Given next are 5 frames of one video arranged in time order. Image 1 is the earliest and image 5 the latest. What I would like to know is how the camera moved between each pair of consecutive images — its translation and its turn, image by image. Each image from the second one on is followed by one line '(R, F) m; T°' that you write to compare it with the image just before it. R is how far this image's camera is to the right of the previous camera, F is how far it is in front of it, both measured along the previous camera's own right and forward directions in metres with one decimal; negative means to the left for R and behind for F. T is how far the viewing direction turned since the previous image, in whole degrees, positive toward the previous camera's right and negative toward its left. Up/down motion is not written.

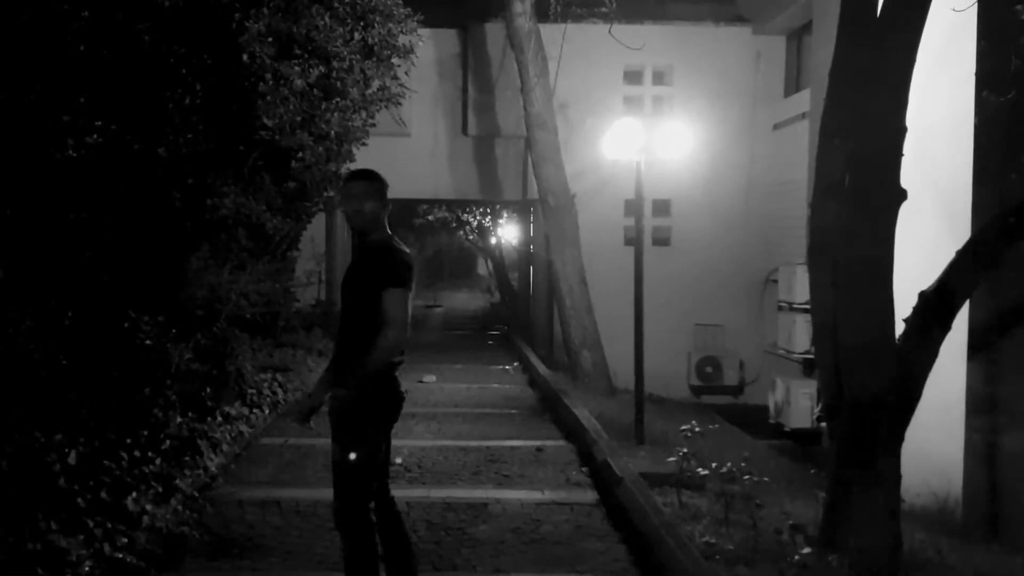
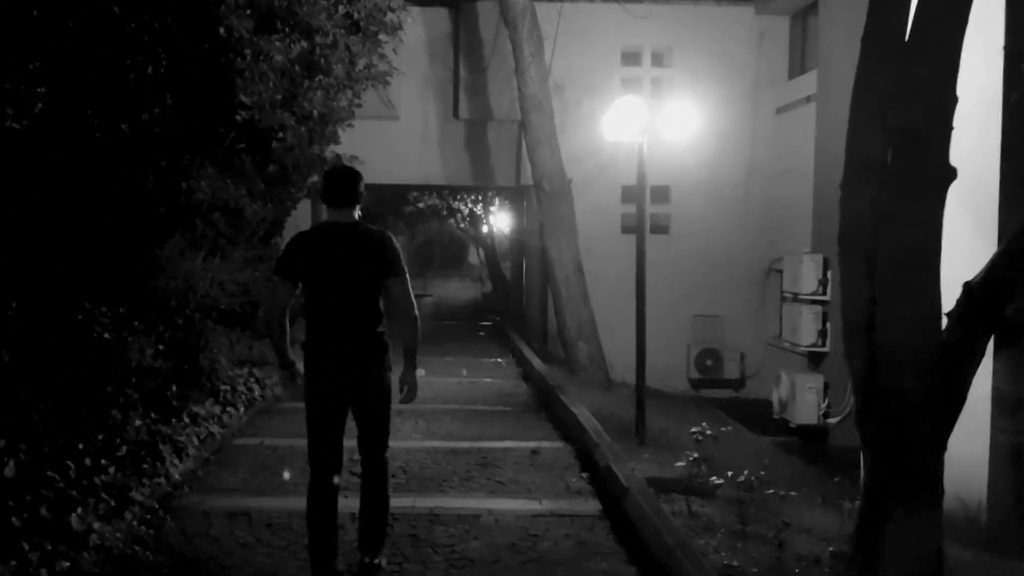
(0.0, +0.6) m; +1°
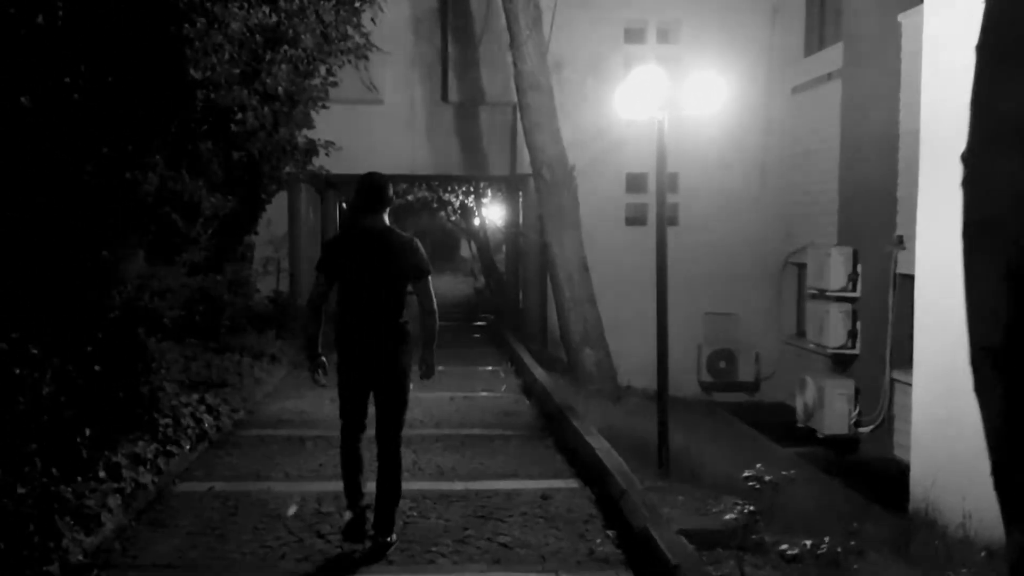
(-0.1, +1.4) m; +1°
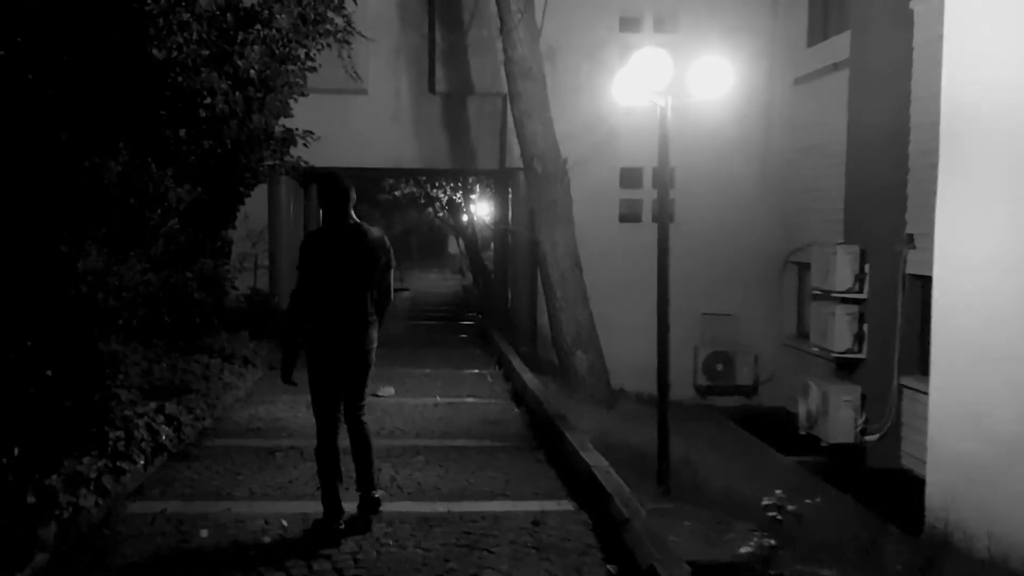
(0.0, +0.6) m; +1°
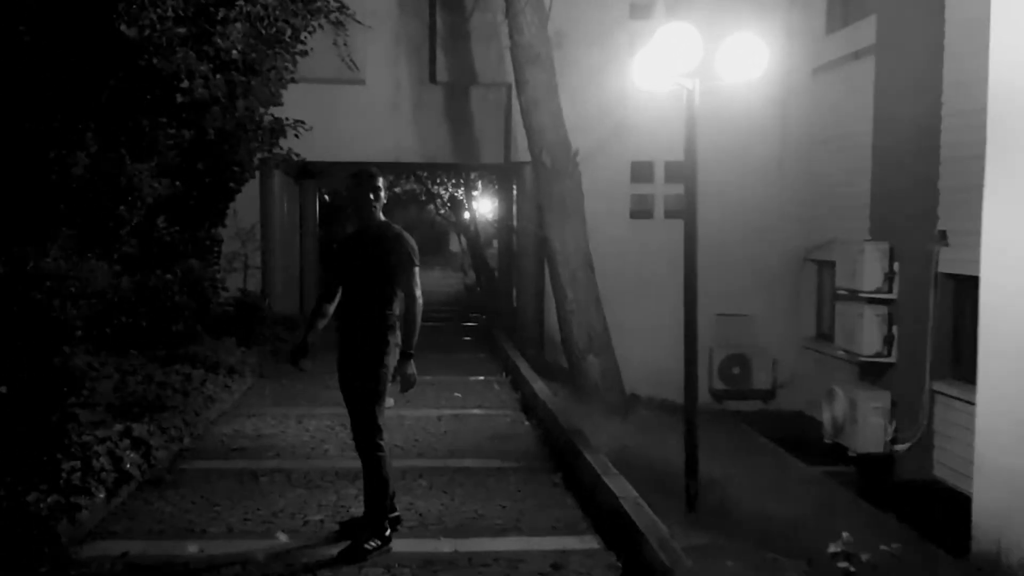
(-0.1, +0.7) m; 0°
